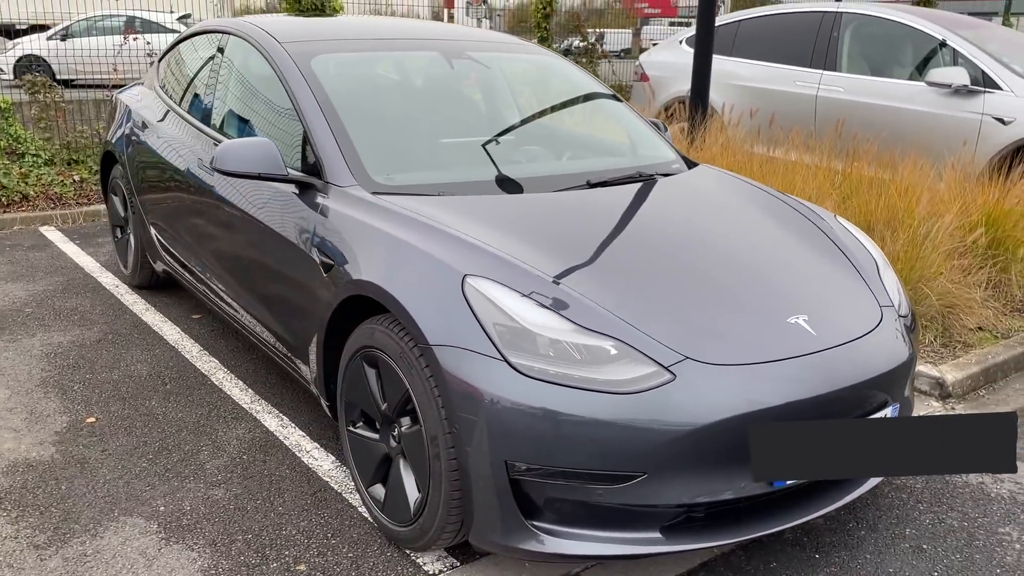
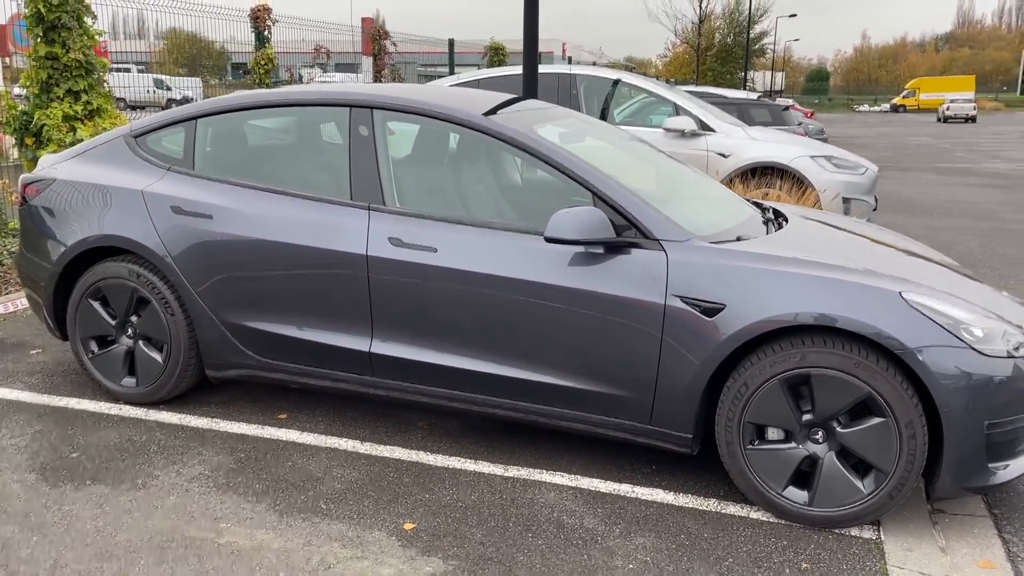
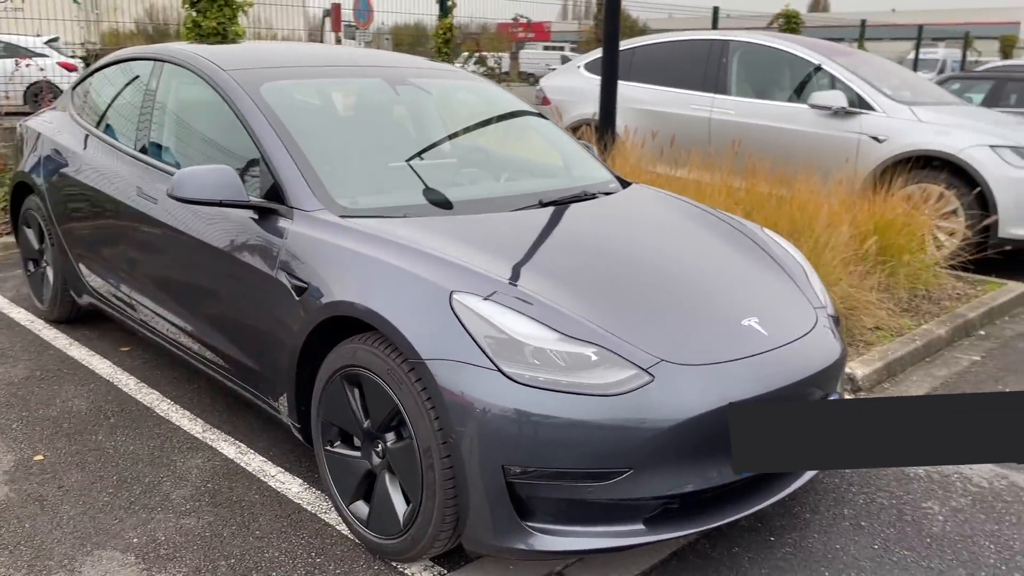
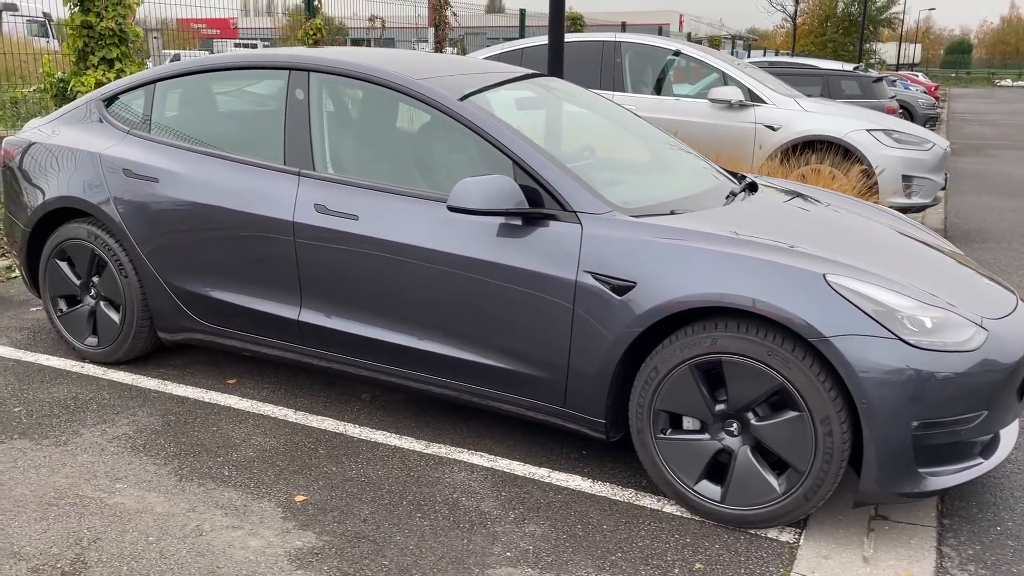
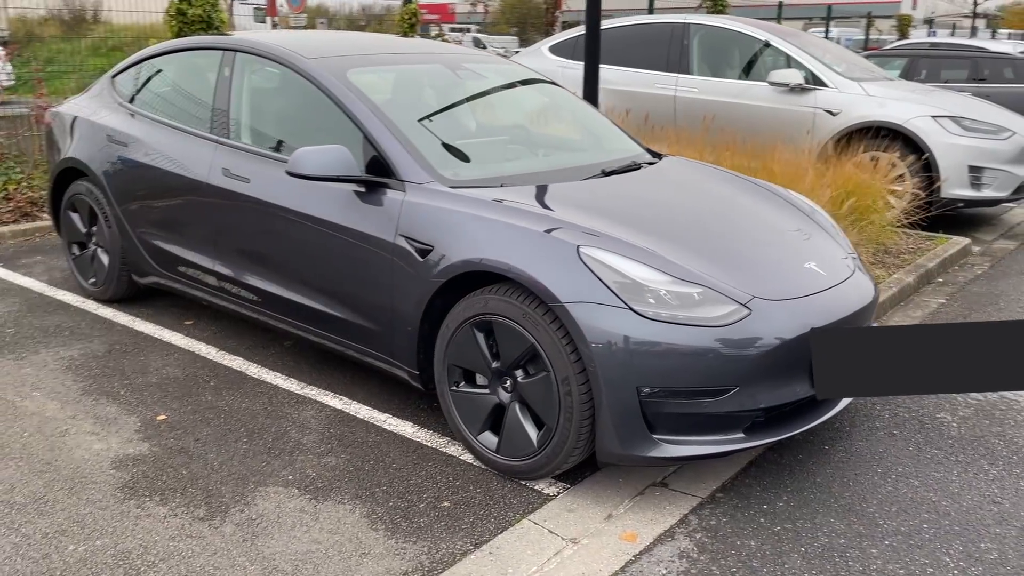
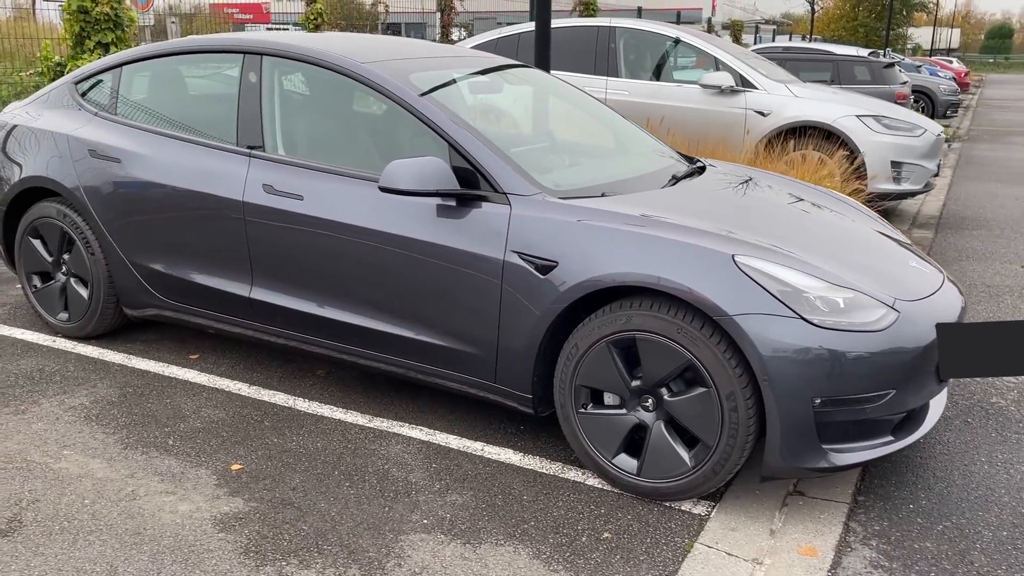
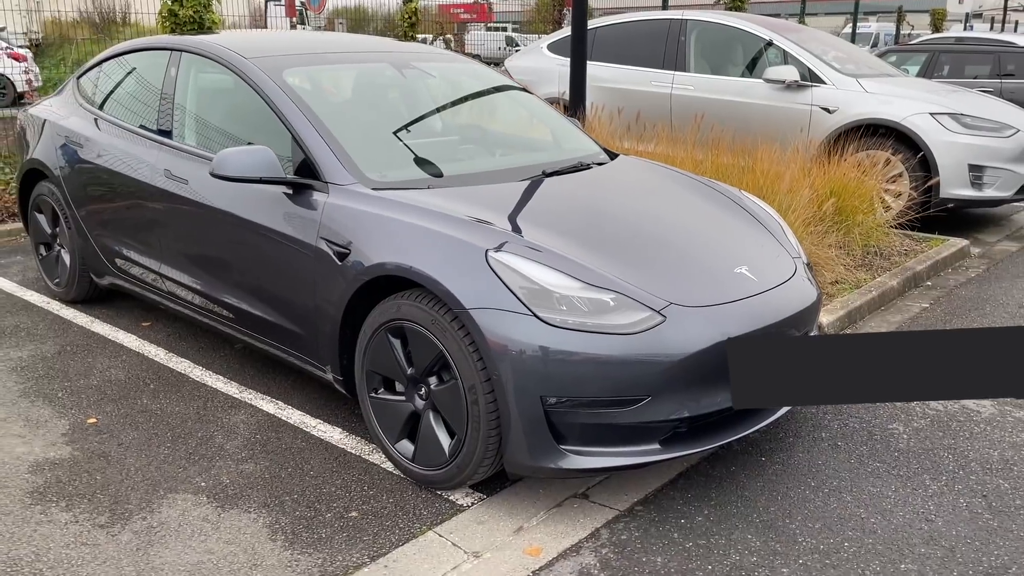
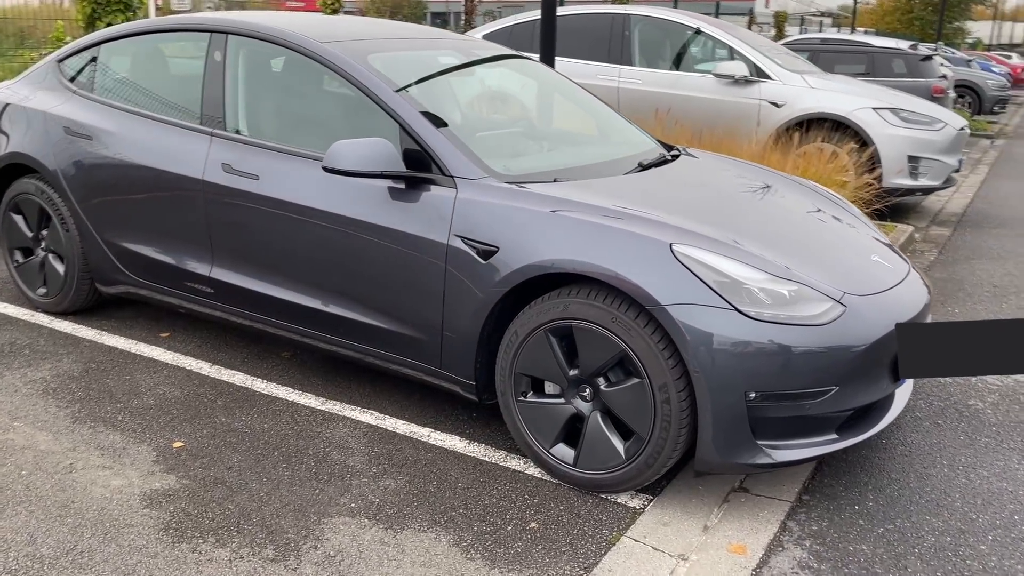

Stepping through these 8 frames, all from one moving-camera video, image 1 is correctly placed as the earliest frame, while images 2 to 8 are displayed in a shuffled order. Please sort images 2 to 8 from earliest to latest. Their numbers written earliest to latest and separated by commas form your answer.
3, 7, 5, 8, 6, 4, 2
